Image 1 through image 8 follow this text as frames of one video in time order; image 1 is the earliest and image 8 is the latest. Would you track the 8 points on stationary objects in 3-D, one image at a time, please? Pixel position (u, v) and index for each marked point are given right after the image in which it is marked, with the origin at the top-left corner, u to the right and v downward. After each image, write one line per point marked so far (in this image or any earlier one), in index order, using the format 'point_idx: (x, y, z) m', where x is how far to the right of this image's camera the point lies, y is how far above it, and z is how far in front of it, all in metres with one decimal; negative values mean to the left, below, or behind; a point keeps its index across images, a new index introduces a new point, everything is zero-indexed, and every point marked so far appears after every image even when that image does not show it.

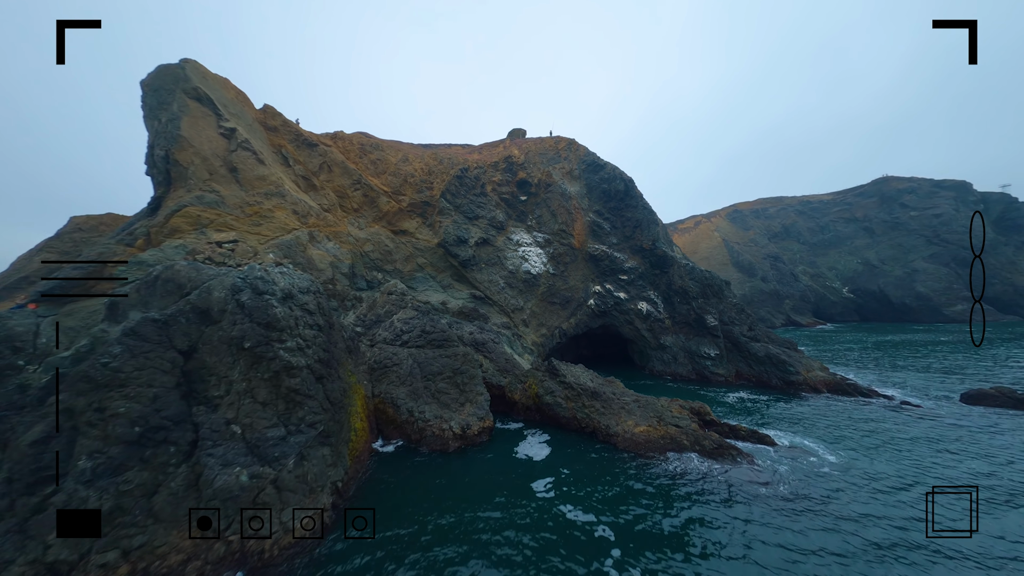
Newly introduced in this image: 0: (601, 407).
0: (+5.0, -6.7, +16.3) m
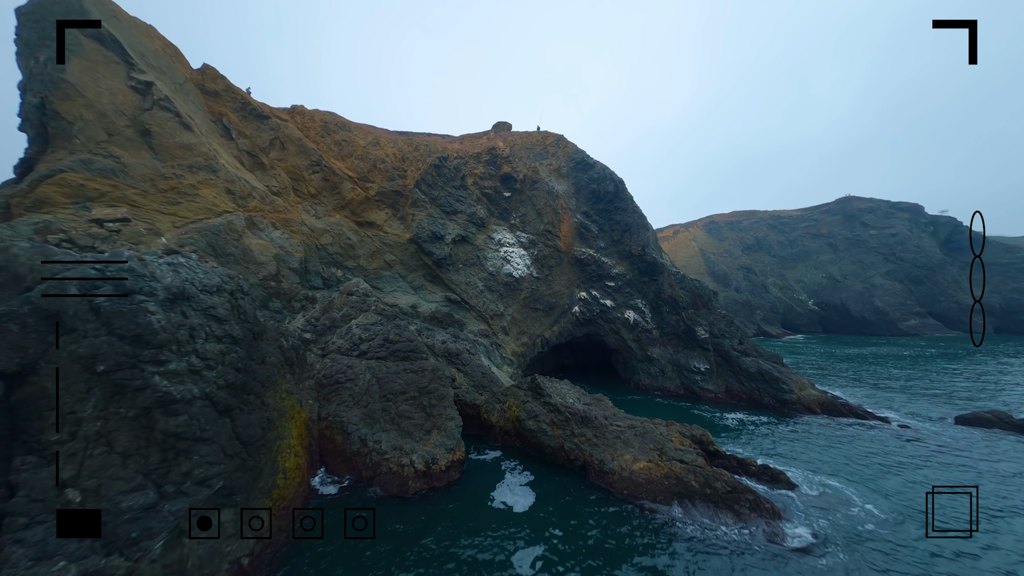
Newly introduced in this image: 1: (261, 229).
0: (+3.9, -7.1, +13.9) m
1: (-15.4, +3.6, +17.8) m
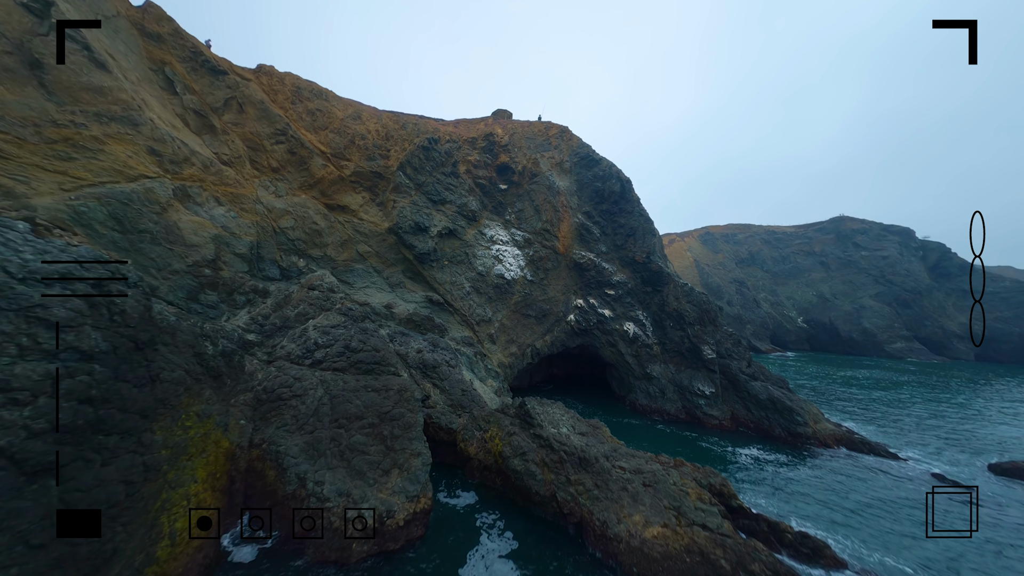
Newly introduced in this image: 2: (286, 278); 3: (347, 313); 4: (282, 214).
0: (+3.1, -7.6, +11.2) m
1: (-15.6, +4.2, +14.4) m
2: (-13.5, +0.6, +17.5) m
3: (-9.6, -1.4, +17.0) m
4: (-14.3, +4.6, +18.1) m
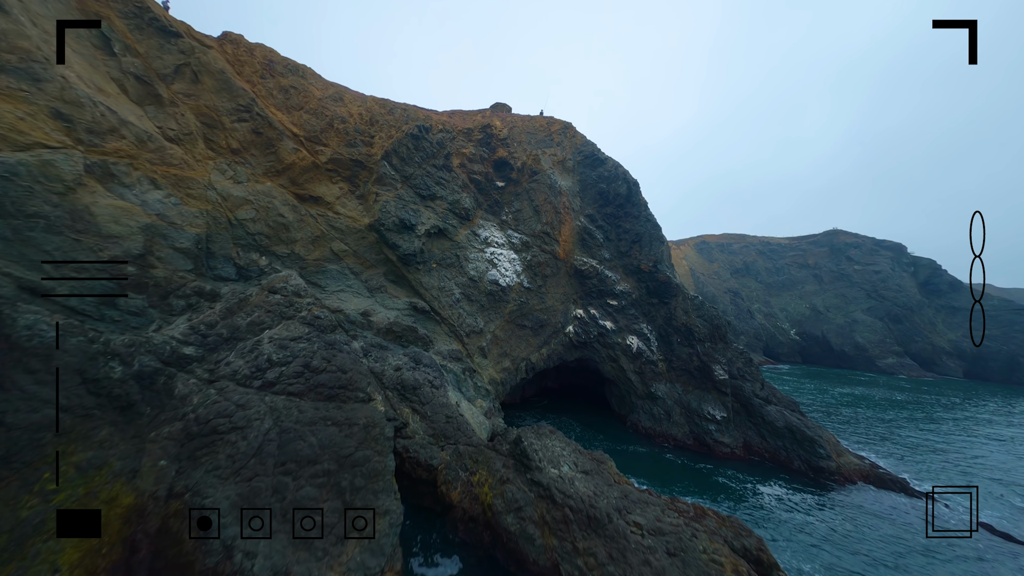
0: (+2.8, -8.2, +8.9) m
1: (-15.6, +4.2, +11.7) m
2: (-13.7, +0.5, +14.8) m
3: (-9.8, -1.7, +14.3) m
4: (-14.3, +4.5, +15.4) m
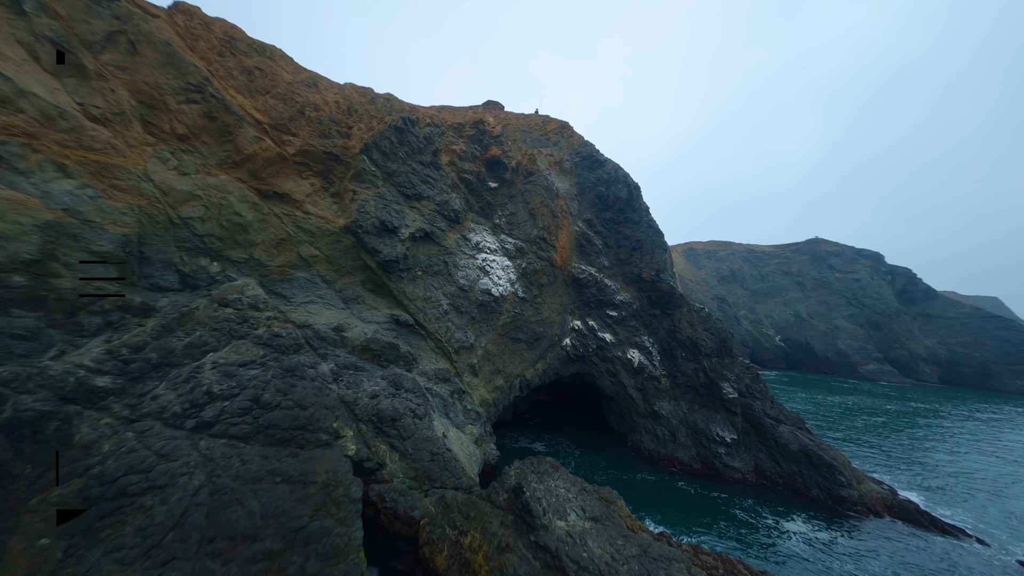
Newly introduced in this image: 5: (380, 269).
0: (+2.9, -8.7, +6.9) m
1: (-15.5, +3.7, +9.1) m
2: (-13.8, 0.0, +12.3) m
3: (-9.9, -2.2, +11.9) m
4: (-14.4, +4.0, +12.9) m
5: (-7.8, +1.1, +17.3) m
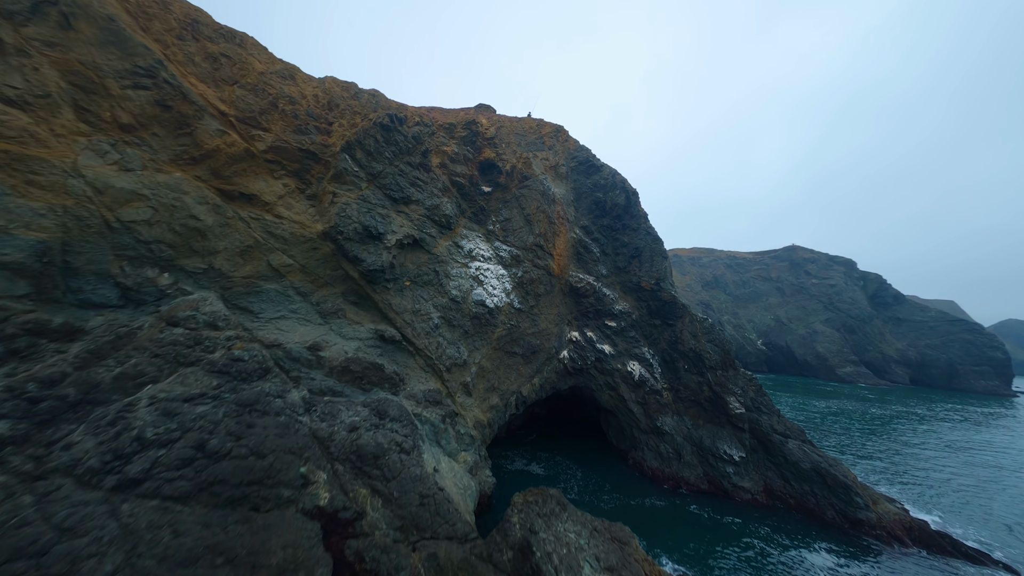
0: (+3.3, -9.2, +5.5) m
1: (-15.2, +3.2, +7.1) m
2: (-13.6, -0.6, +10.2) m
3: (-9.8, -2.8, +10.0) m
4: (-14.3, +3.4, +10.9) m
5: (-8.0, +0.5, +15.6) m
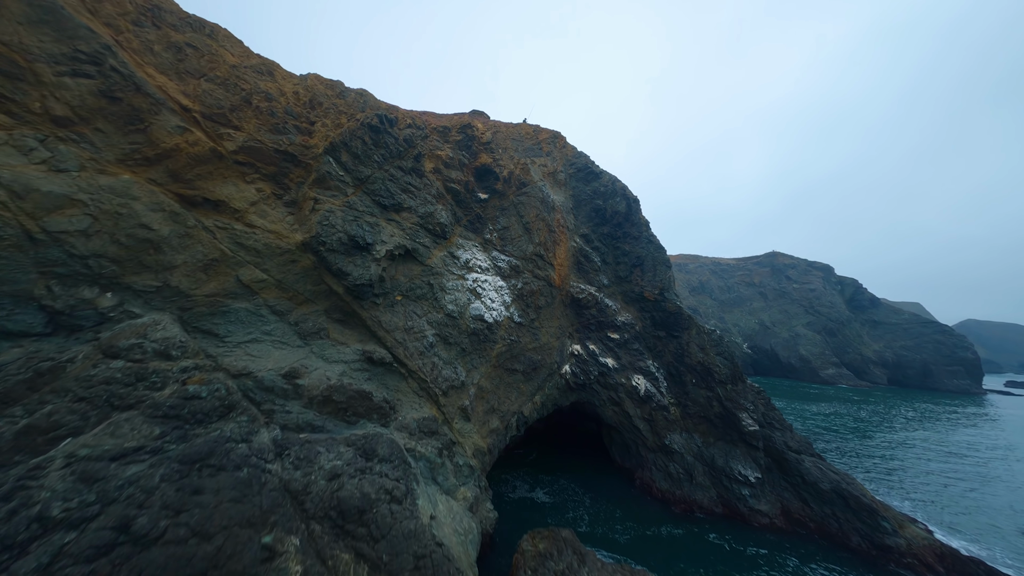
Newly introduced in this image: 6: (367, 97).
0: (+4.1, -9.6, +4.2) m
1: (-14.7, +2.5, +5.2) m
2: (-13.2, -1.4, +8.3) m
3: (-9.3, -3.5, +8.2) m
4: (-14.0, +2.6, +9.0) m
5: (-7.8, -0.3, +13.9) m
6: (-9.2, +12.0, +18.3) m
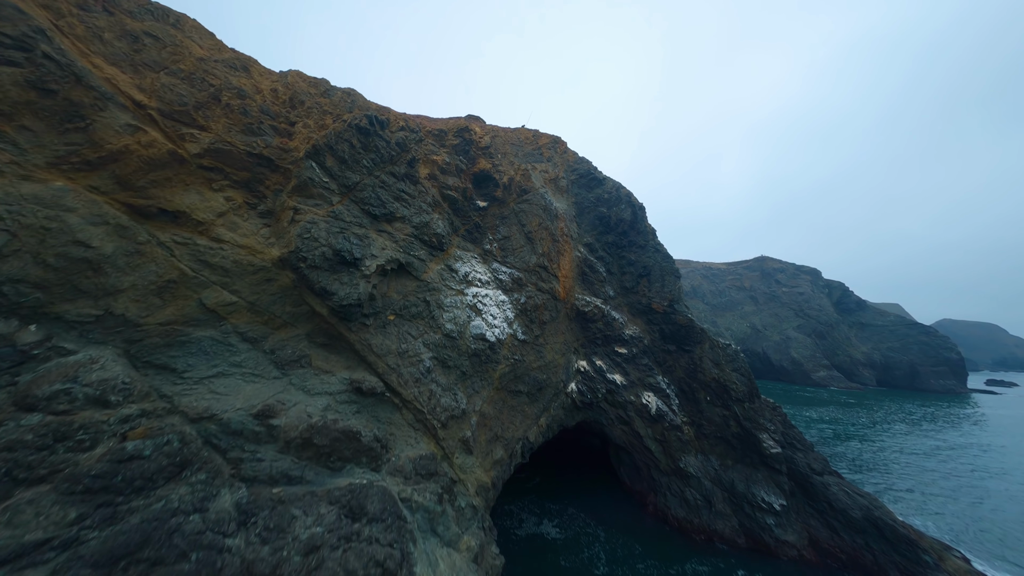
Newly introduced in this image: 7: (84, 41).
0: (+4.8, -10.2, +2.7) m
1: (-14.2, +1.7, +3.3) m
2: (-12.7, -2.2, +6.4) m
3: (-8.8, -4.3, +6.5) m
4: (-13.5, +1.7, +7.2) m
5: (-7.5, -1.2, +12.2) m
6: (-9.1, +11.0, +16.8) m
7: (-15.2, +8.8, +10.4) m
